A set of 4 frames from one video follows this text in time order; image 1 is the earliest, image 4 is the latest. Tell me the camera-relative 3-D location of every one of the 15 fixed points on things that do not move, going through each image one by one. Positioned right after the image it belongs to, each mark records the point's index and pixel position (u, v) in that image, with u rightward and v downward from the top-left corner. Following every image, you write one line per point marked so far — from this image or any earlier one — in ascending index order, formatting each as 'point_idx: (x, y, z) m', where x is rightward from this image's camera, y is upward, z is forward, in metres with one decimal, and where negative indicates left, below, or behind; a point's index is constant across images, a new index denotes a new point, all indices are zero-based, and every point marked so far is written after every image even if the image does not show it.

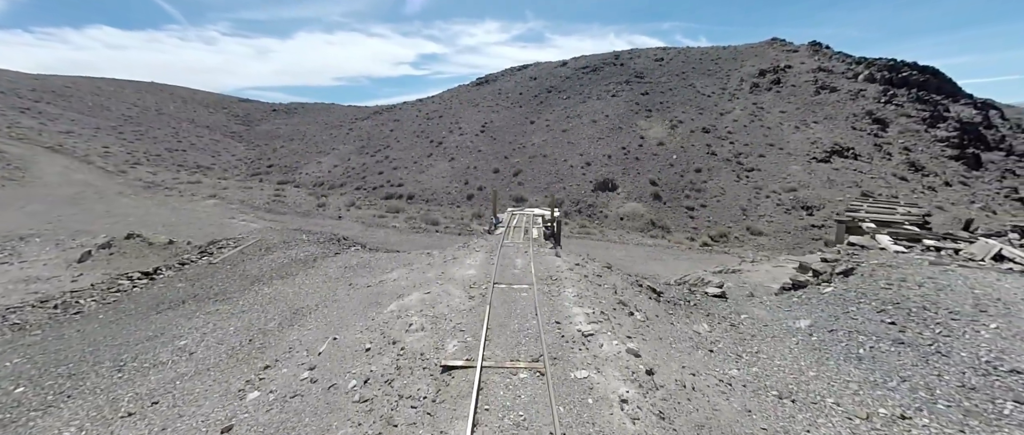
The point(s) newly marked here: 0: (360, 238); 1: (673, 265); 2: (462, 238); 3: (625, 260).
0: (-7.0, -1.0, +16.8) m
1: (+7.1, -2.1, +16.7) m
2: (-2.5, -1.2, +16.7) m
3: (+4.7, -1.9, +16.7) m
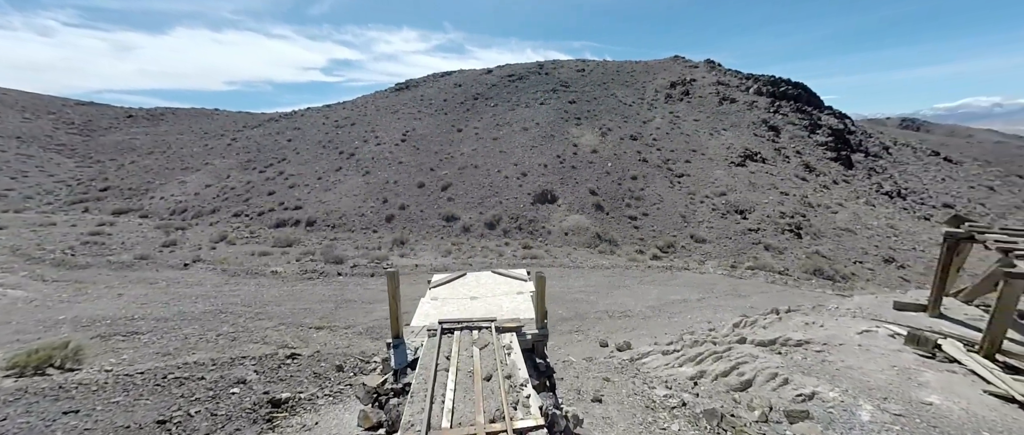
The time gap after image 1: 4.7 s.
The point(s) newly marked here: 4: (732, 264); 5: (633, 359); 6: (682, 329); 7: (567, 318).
0: (-9.1, -2.5, +11.5) m
1: (+4.8, -2.8, +14.1) m
2: (-4.7, -2.4, +12.3) m
3: (+2.5, -2.7, +13.6) m
4: (+10.9, -2.3, +19.6) m
5: (+2.4, -2.8, +7.6) m
6: (+4.8, -3.2, +11.0) m
7: (+1.5, -3.0, +11.6) m
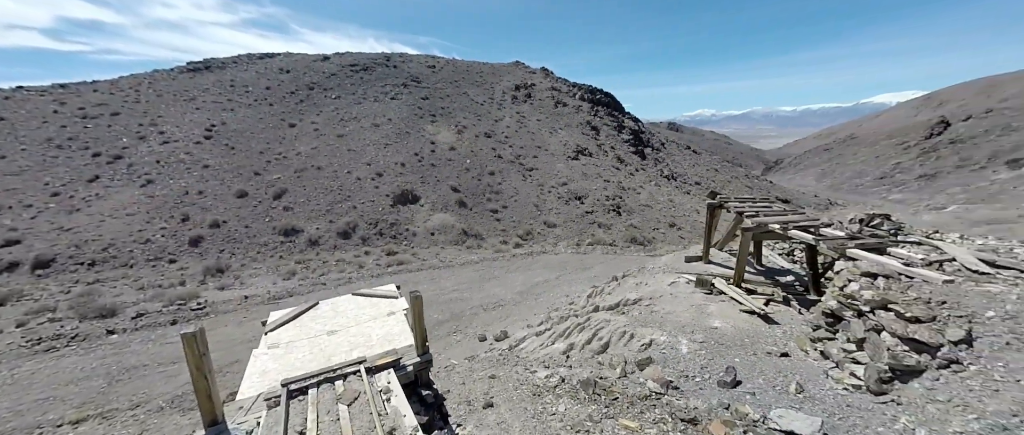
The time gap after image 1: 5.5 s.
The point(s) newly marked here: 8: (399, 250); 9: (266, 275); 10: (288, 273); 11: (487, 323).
0: (-12.1, -3.6, +7.6) m
1: (0.0, -2.5, +14.7) m
2: (-8.3, -3.1, +9.8) m
3: (-2.0, -2.7, +13.5) m
4: (+3.8, -1.4, +22.0) m
5: (-0.1, -2.7, +7.8) m
6: (+1.1, -2.8, +11.8) m
7: (-2.2, -3.1, +11.3) m
8: (-6.0, -1.7, +19.3) m
9: (-9.8, -2.3, +15.7) m
10: (-9.0, -2.2, +15.6) m
11: (-0.7, -3.1, +11.0) m
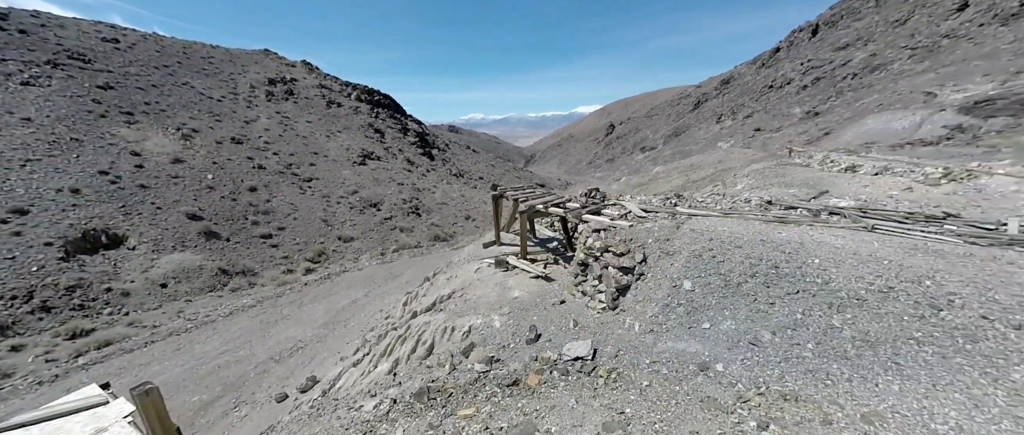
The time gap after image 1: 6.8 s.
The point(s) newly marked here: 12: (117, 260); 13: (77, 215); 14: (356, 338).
0: (-13.5, -6.0, +1.0) m
1: (-6.7, -3.3, +13.1) m
2: (-11.3, -5.0, +4.8) m
3: (-7.8, -3.7, +11.0) m
4: (-7.2, -1.9, +21.3) m
5: (-3.4, -3.0, +7.1) m
6: (-4.3, -3.2, +11.1) m
7: (-6.8, -4.0, +9.0) m
8: (-14.2, -3.7, +14.2) m
9: (-15.7, -4.7, +9.2) m
10: (-14.9, -4.5, +9.5) m
11: (-5.5, -3.7, +9.6) m
12: (-16.4, -2.0, +17.3) m
13: (-19.3, -0.1, +18.9) m
14: (-4.3, -3.3, +10.6) m
